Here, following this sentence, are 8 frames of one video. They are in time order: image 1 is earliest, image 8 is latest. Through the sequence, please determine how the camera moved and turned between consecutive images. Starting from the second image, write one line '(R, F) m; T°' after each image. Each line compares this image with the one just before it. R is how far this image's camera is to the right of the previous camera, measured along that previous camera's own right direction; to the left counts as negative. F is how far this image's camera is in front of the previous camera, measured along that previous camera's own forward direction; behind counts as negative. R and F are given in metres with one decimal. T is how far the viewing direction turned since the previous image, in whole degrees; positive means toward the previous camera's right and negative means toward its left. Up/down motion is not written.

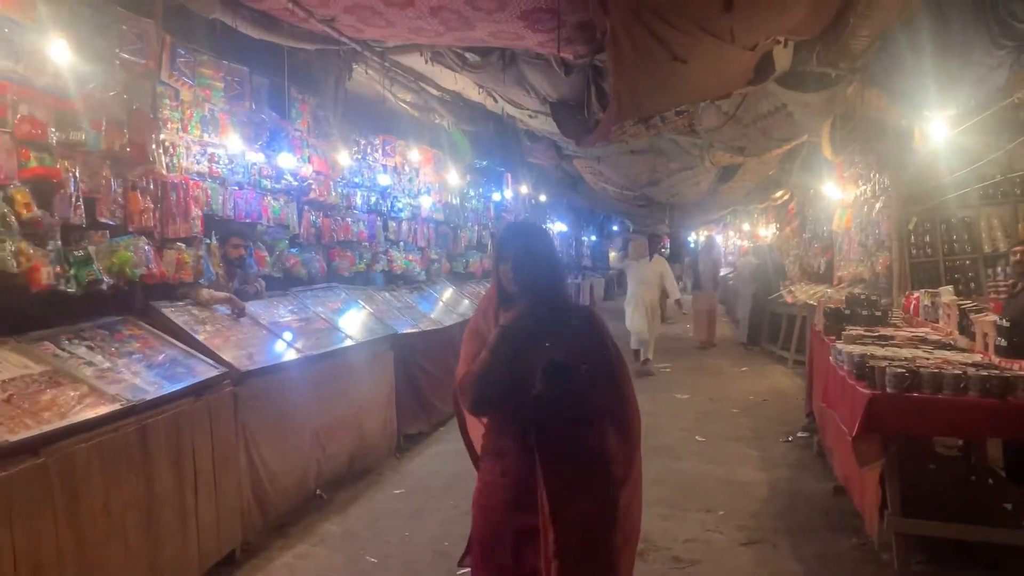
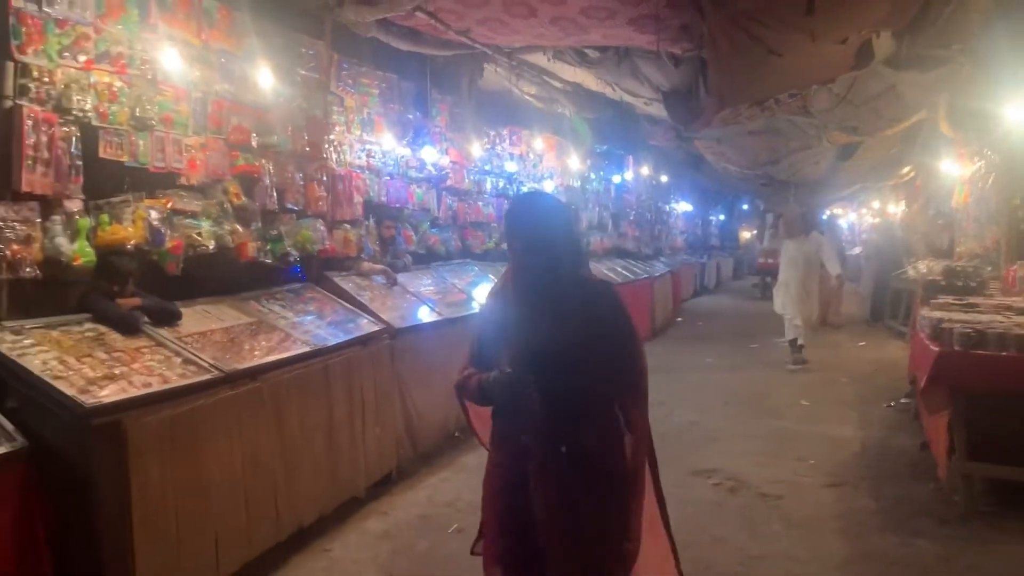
(+0.1, -0.6) m; -8°
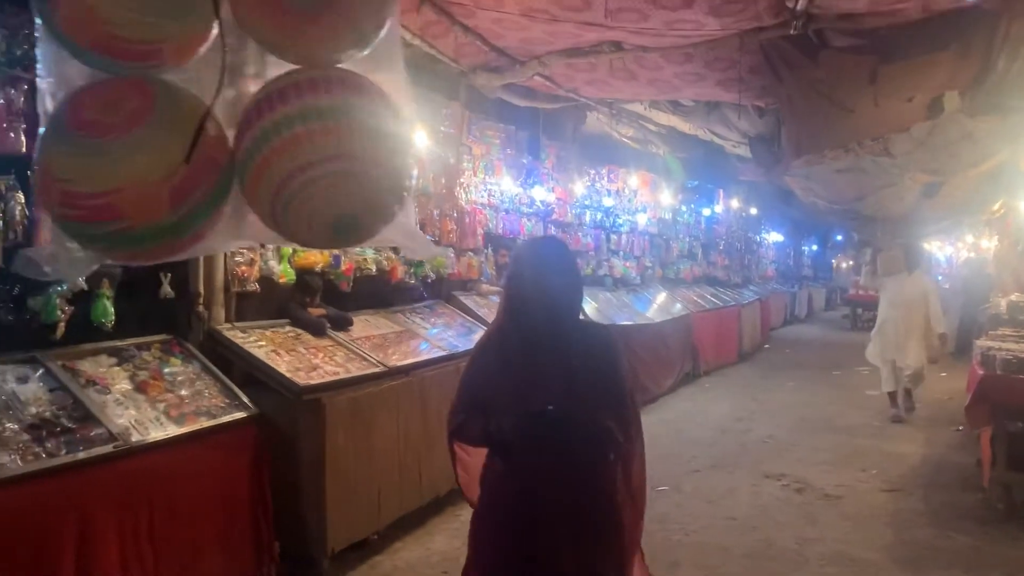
(0.0, -0.8) m; -6°
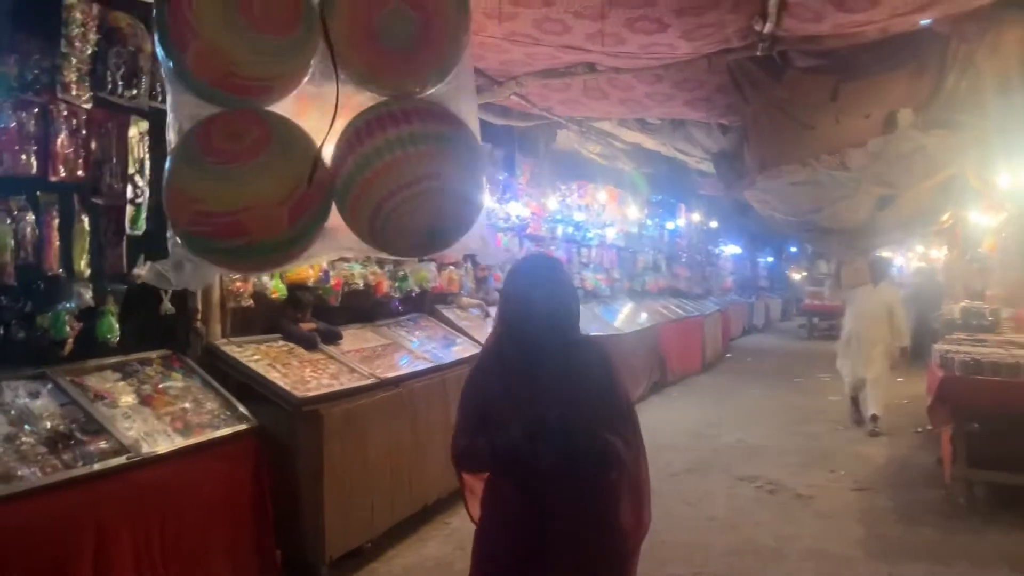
(-0.1, -0.1) m; +3°
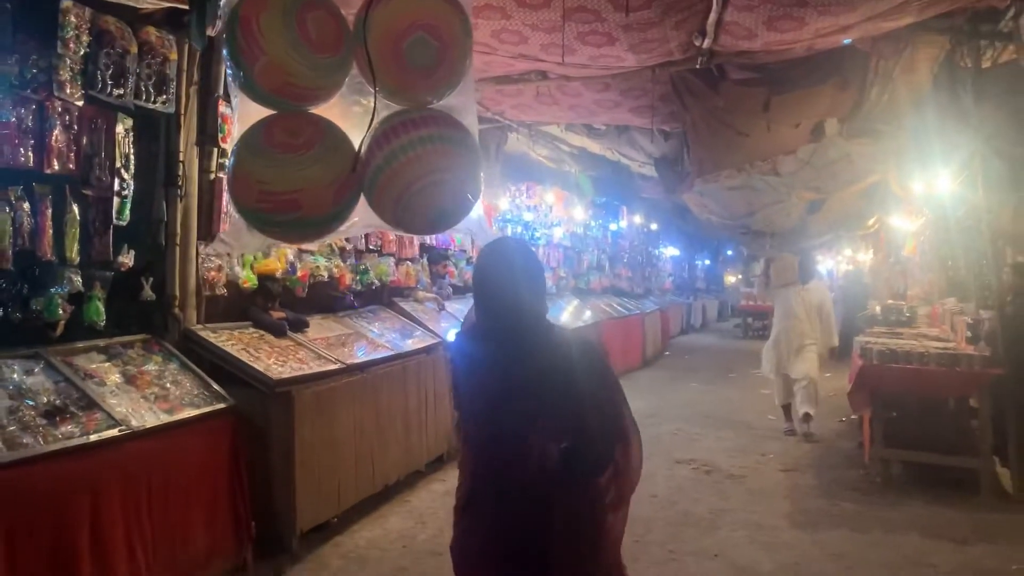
(-0.1, -0.3) m; +4°
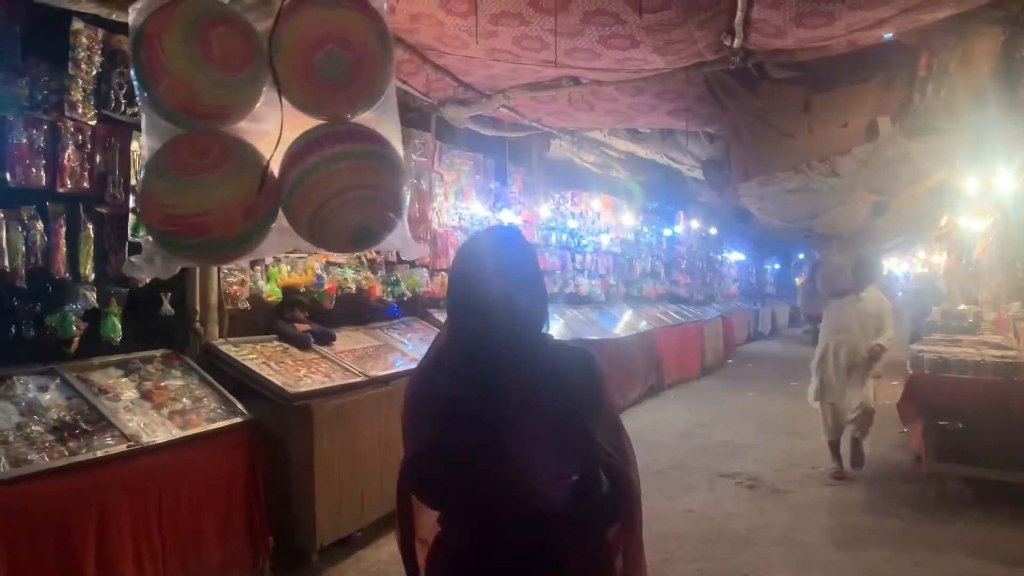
(+0.2, +0.1) m; -5°
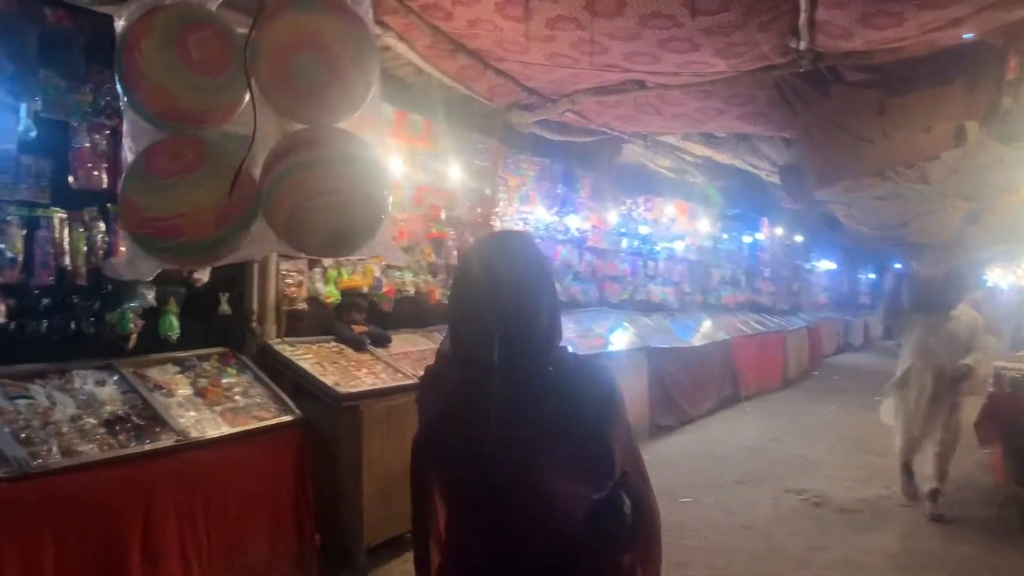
(+0.2, 0.0) m; -6°
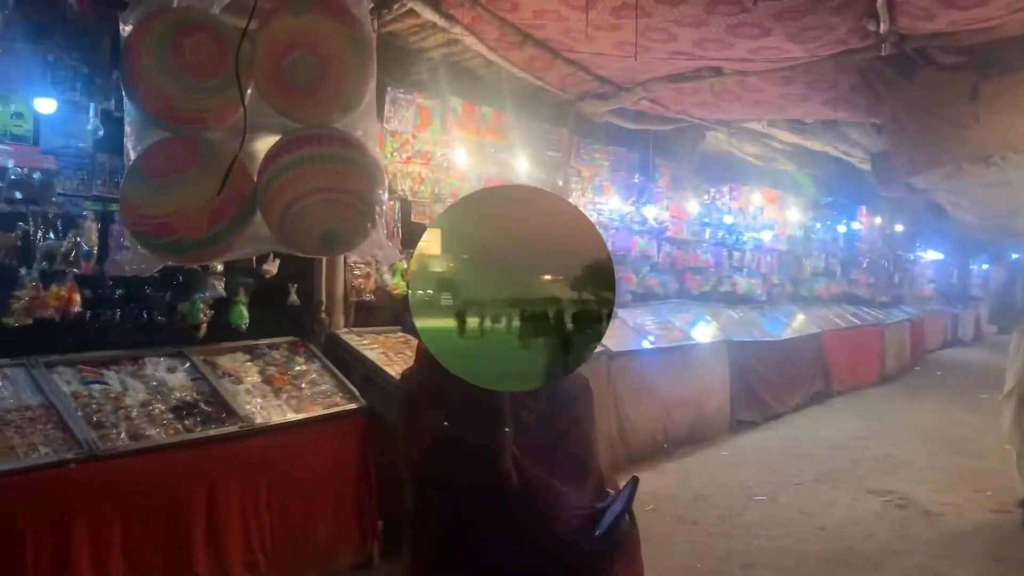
(+0.1, 0.0) m; -6°
